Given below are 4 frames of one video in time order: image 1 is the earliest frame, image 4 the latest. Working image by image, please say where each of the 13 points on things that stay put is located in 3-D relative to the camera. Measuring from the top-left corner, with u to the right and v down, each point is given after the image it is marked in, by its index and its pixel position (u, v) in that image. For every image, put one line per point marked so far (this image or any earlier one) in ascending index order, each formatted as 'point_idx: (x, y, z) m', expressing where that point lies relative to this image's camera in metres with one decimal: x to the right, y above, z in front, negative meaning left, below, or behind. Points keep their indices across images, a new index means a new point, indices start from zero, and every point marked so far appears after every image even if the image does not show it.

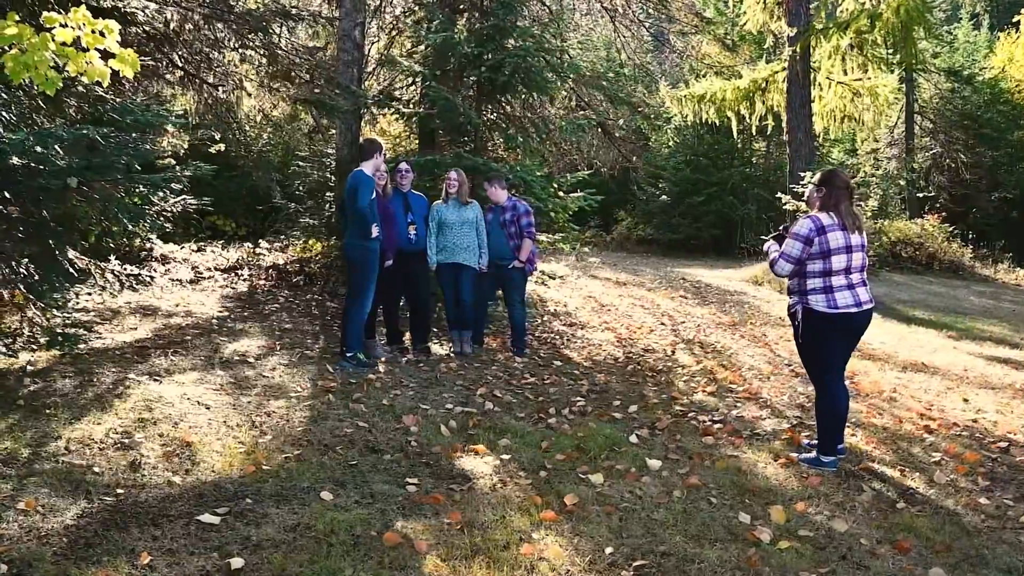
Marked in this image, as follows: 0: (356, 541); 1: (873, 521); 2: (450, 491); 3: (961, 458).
0: (-0.6, -1.0, +3.2) m
1: (+1.7, -1.1, +3.9) m
2: (-0.3, -1.0, +3.9) m
3: (+2.8, -1.1, +5.1) m
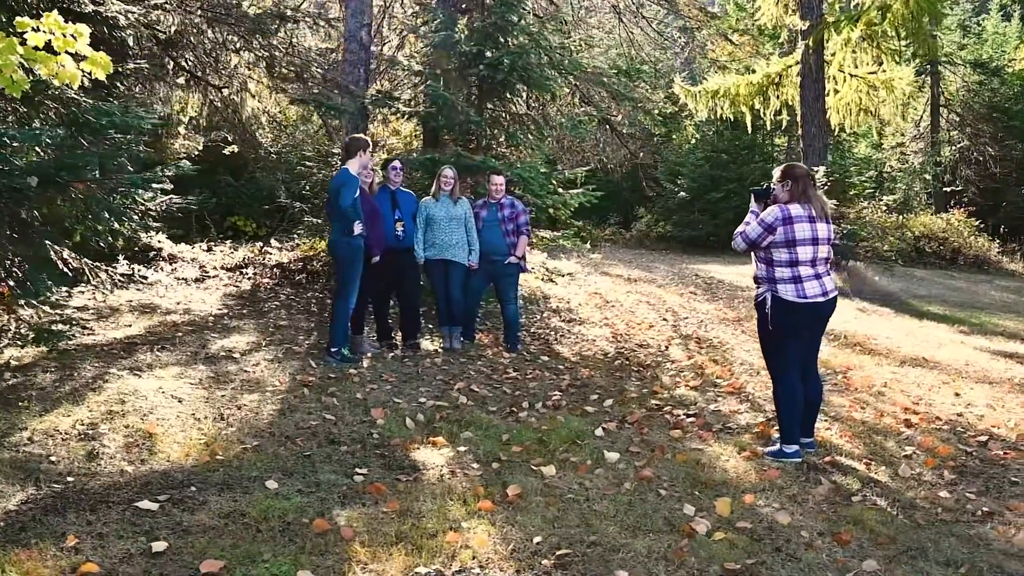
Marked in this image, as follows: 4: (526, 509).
0: (-0.9, -1.0, +3.3) m
1: (+1.5, -1.1, +3.8) m
2: (-0.6, -0.9, +4.0) m
3: (+2.6, -1.0, +5.0) m
4: (+0.1, -1.0, +3.7) m
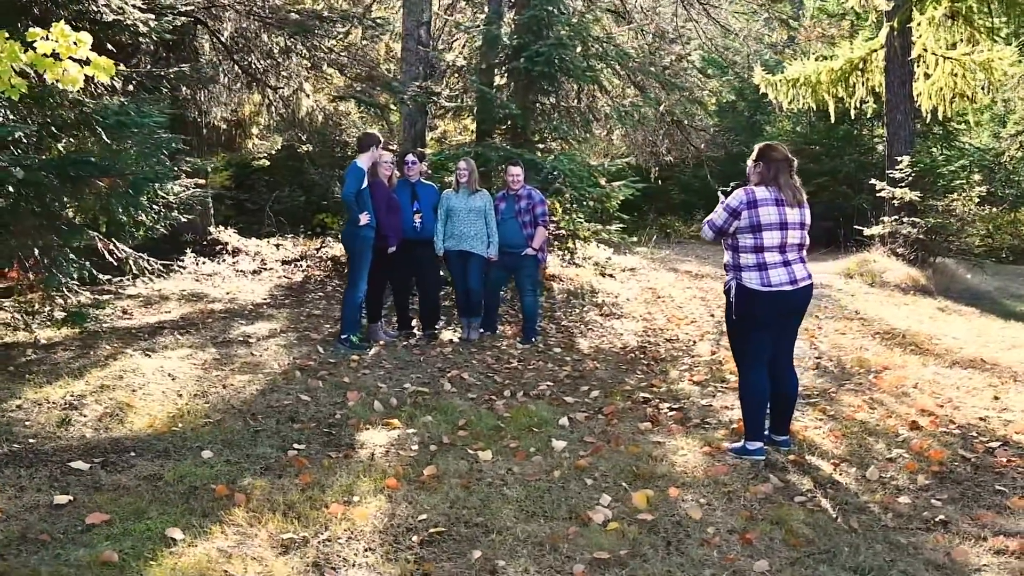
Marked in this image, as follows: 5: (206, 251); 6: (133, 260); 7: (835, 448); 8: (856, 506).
0: (-1.4, -0.9, +3.5) m
1: (+1.0, -1.0, +3.7) m
2: (-0.9, -0.9, +4.1) m
3: (+2.3, -0.9, +4.6) m
4: (-0.4, -0.9, +3.7) m
5: (-4.1, +0.5, +10.9) m
6: (-3.4, +0.3, +7.2) m
7: (+1.9, -0.9, +4.7) m
8: (+1.6, -1.0, +3.8) m
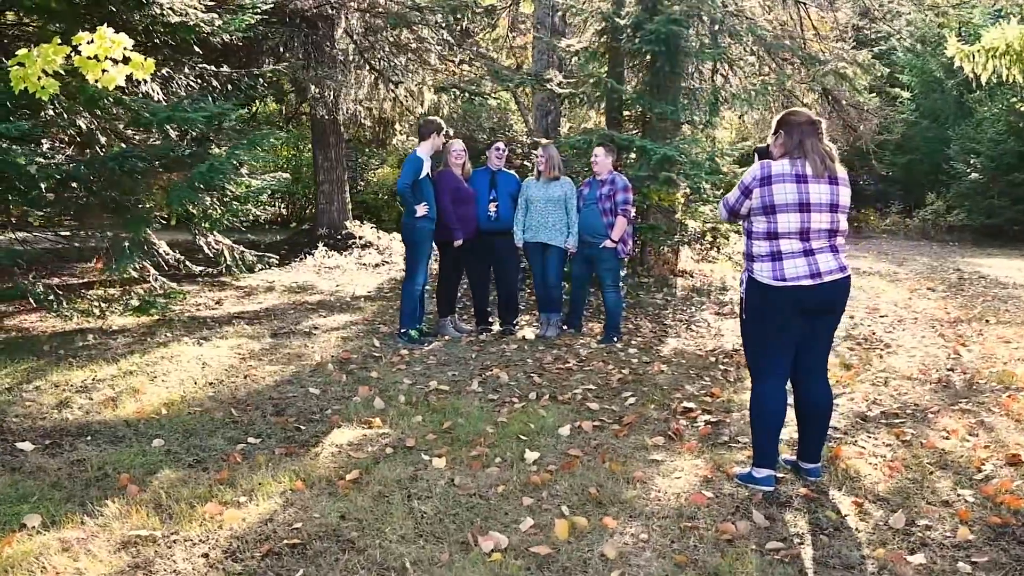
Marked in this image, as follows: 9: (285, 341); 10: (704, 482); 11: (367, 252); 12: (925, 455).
0: (-1.7, -0.8, +3.4) m
1: (+0.6, -1.0, +3.0) m
2: (-1.2, -0.8, +3.9) m
3: (+2.1, -0.9, +3.5) m
4: (-0.7, -0.9, +3.4) m
5: (-2.4, +0.6, +11.3) m
6: (-2.7, +0.3, +7.6) m
7: (+1.7, -0.9, +3.8) m
8: (+1.2, -1.0, +3.0) m
9: (-1.8, -0.4, +6.4) m
10: (+0.9, -0.9, +3.8) m
11: (-2.0, +0.5, +11.1) m
12: (+2.1, -0.9, +4.1) m
